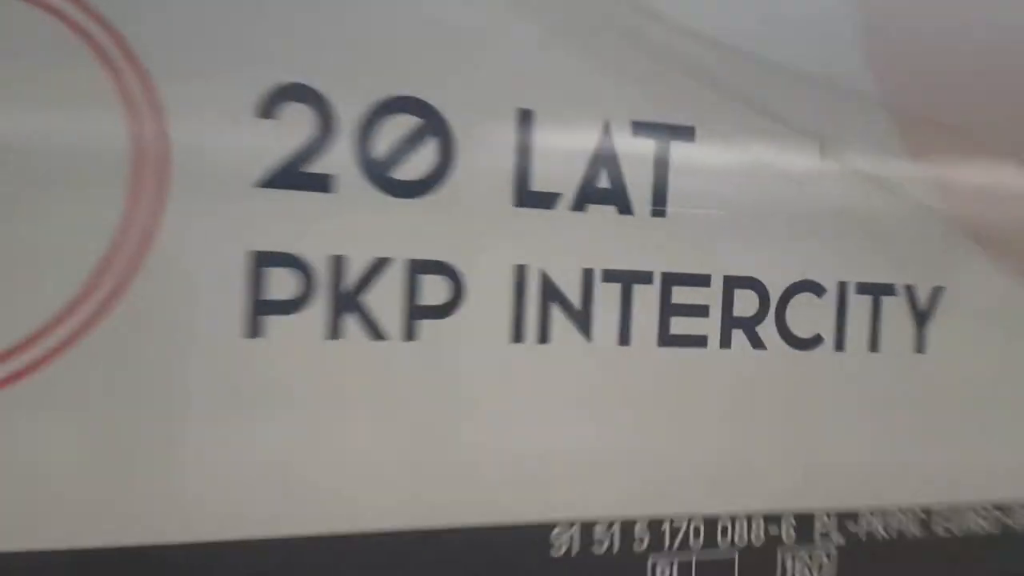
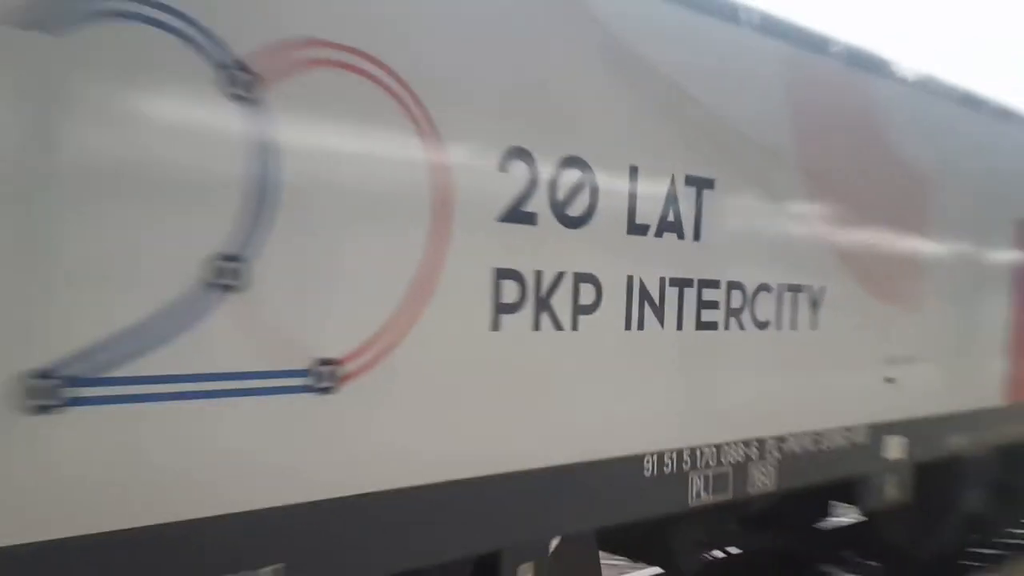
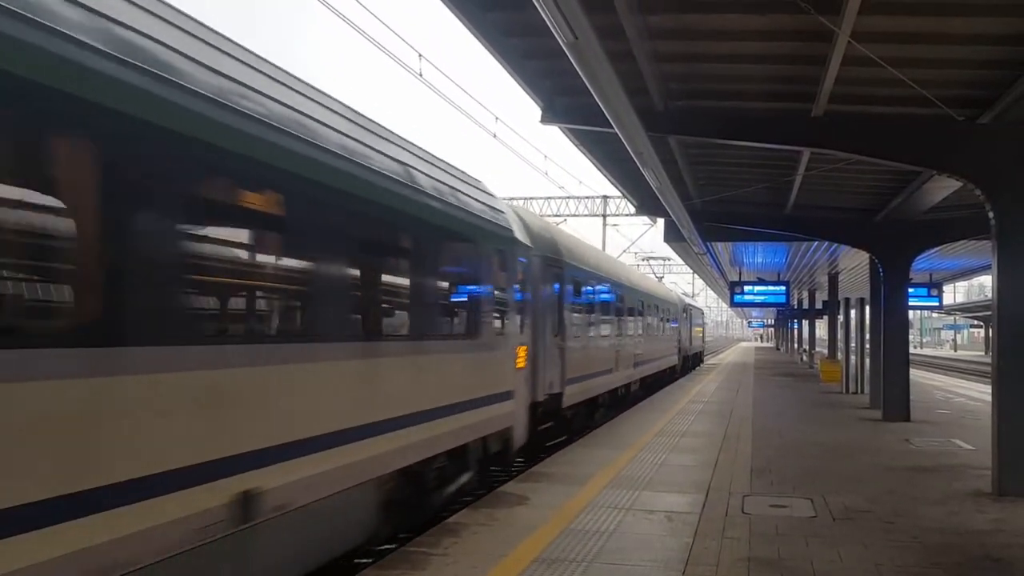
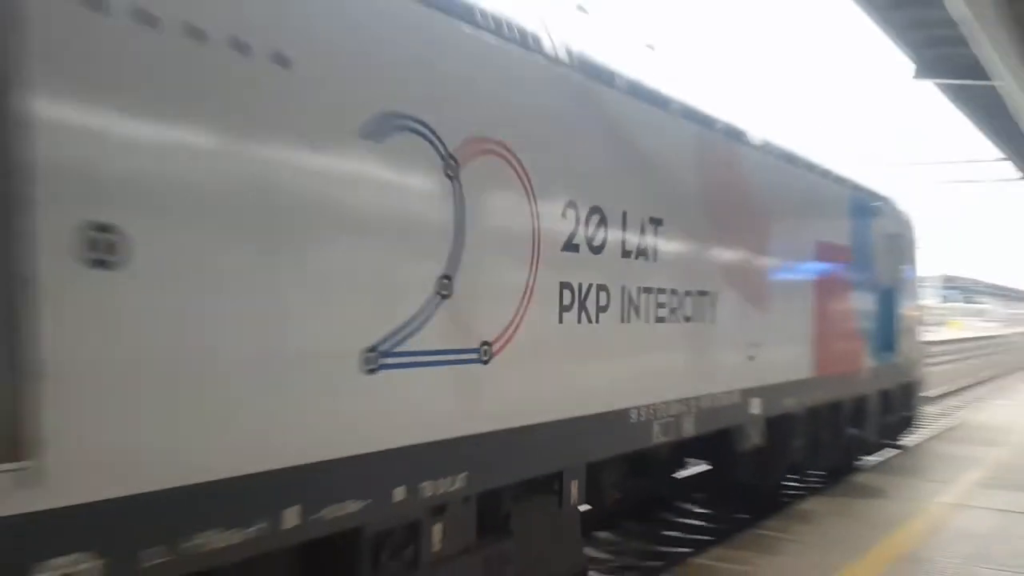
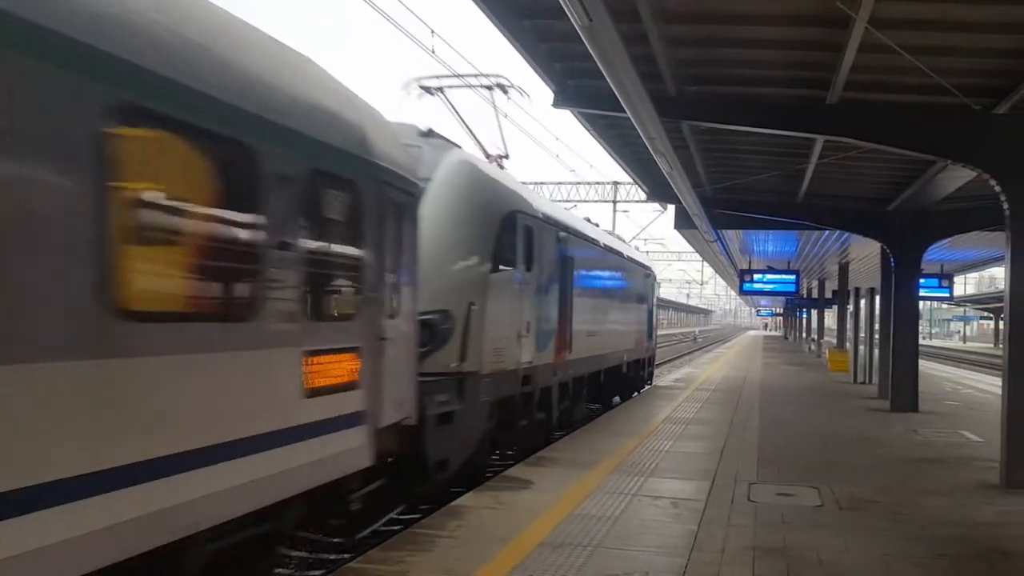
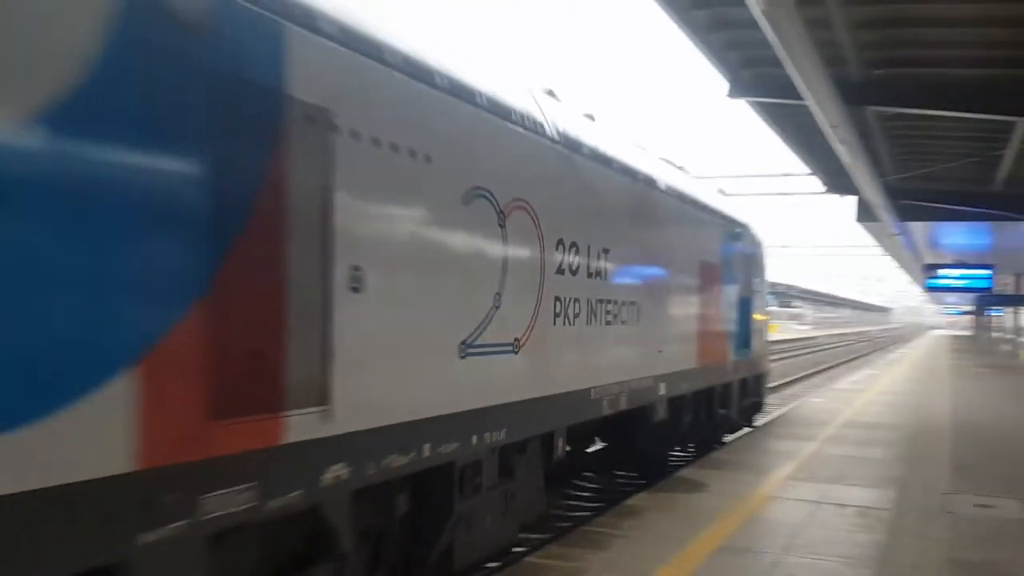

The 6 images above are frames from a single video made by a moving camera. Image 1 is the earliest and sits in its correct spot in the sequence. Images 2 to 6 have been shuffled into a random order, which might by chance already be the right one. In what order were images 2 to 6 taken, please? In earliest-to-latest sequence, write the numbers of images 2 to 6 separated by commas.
2, 4, 6, 5, 3
